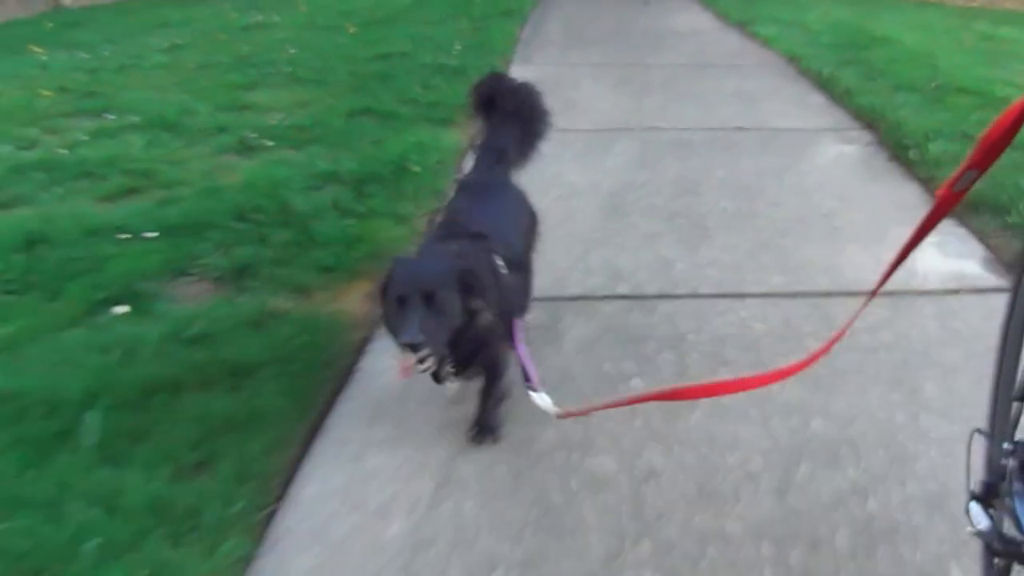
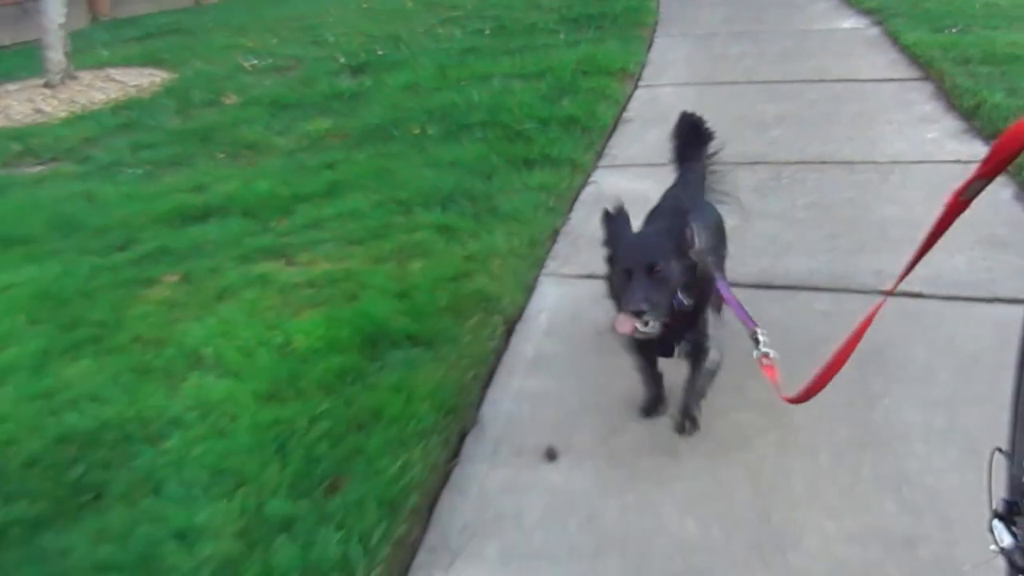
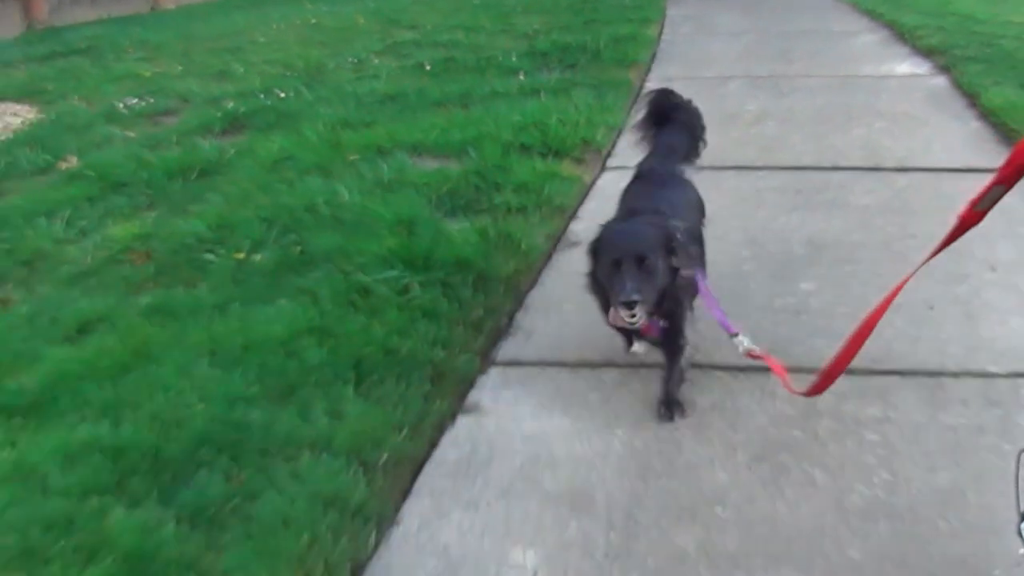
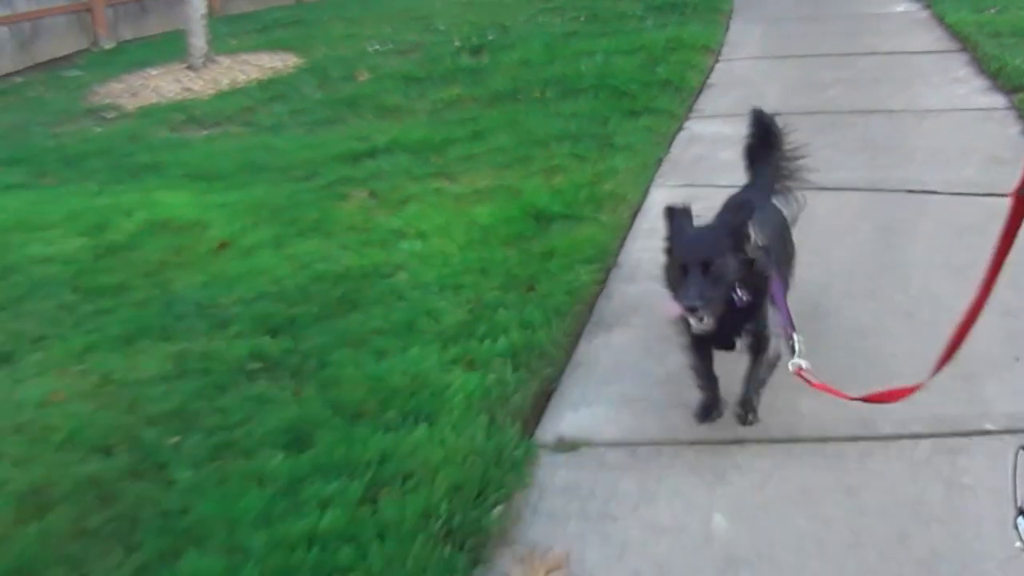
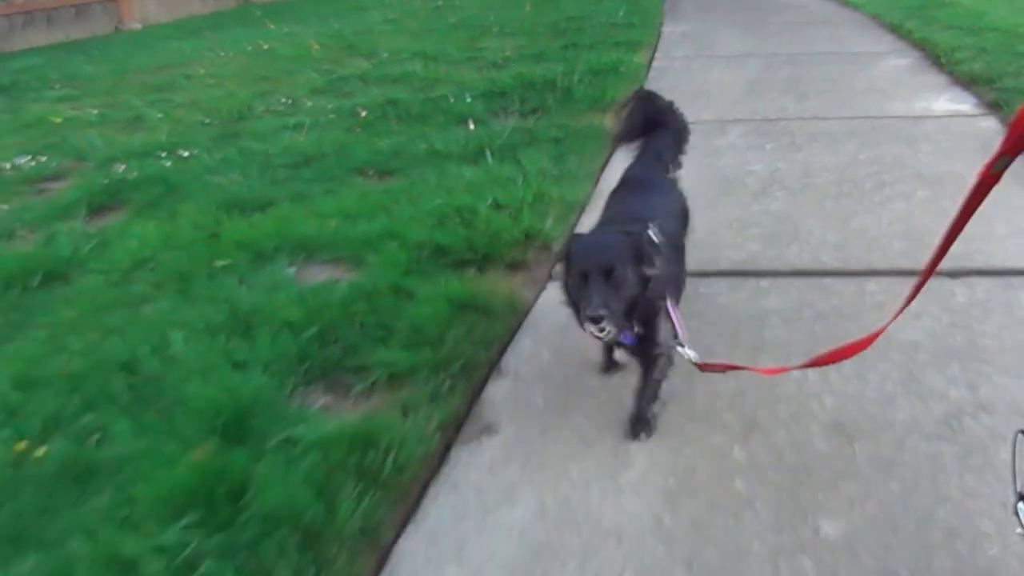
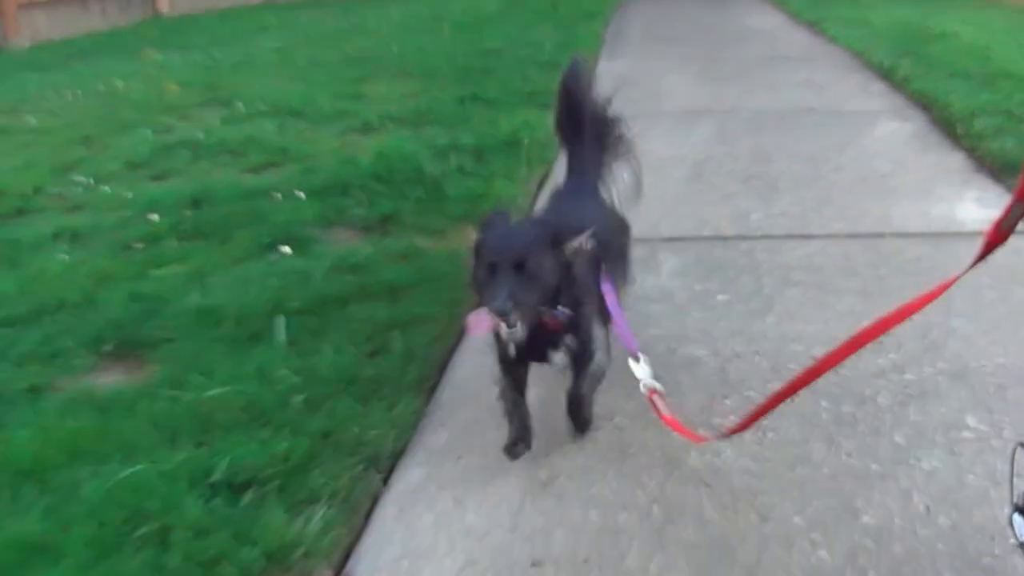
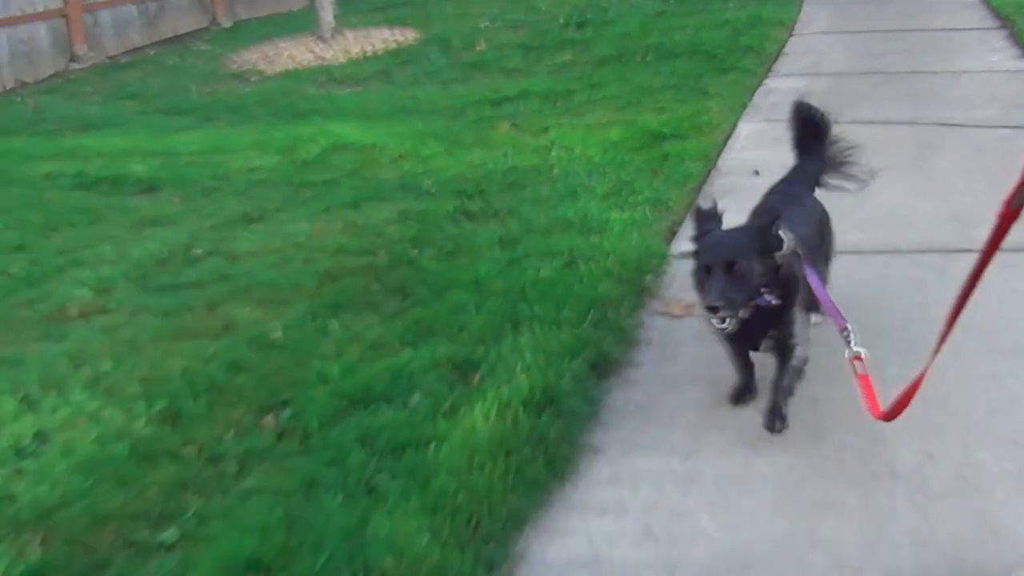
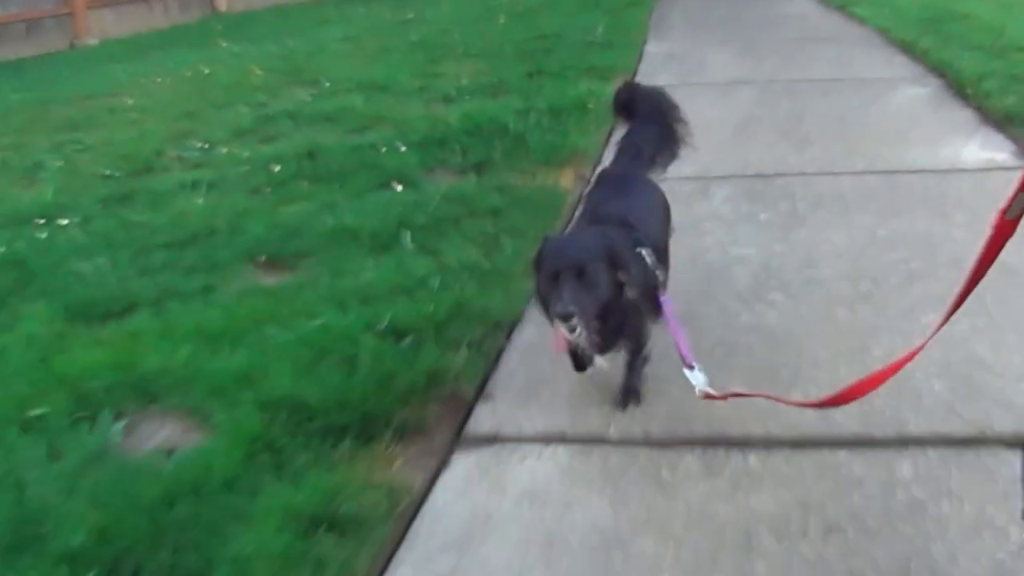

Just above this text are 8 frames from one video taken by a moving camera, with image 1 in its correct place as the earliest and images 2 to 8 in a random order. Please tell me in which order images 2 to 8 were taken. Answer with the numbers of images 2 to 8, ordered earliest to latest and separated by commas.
6, 8, 5, 3, 2, 4, 7
